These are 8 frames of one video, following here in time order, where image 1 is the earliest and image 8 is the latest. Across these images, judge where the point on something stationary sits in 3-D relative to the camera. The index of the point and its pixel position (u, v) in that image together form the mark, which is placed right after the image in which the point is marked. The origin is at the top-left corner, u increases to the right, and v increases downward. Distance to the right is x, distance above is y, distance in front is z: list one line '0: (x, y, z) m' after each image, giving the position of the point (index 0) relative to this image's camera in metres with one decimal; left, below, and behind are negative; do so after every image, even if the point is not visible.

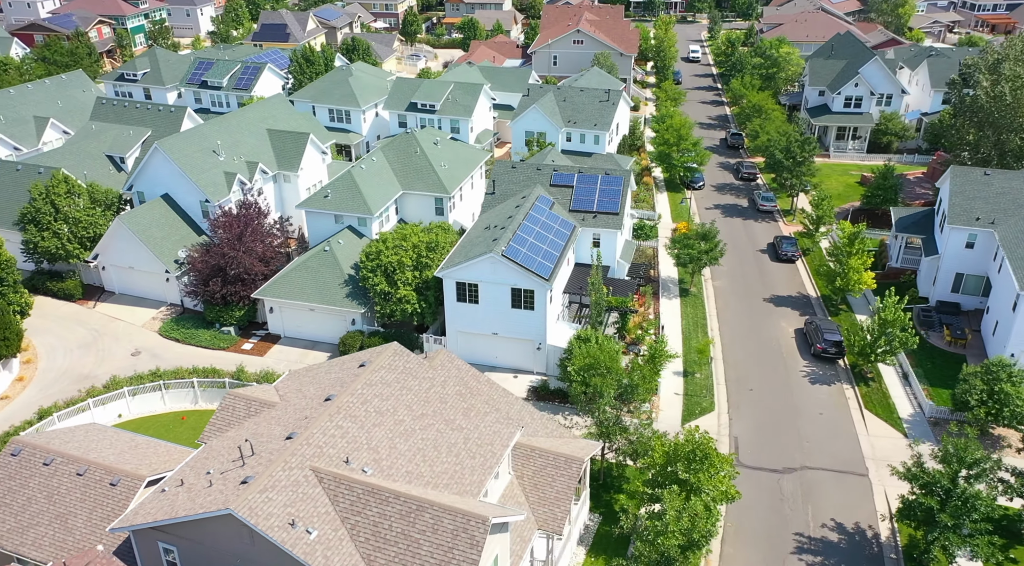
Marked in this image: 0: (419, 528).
0: (-2.3, -6.1, +19.3) m
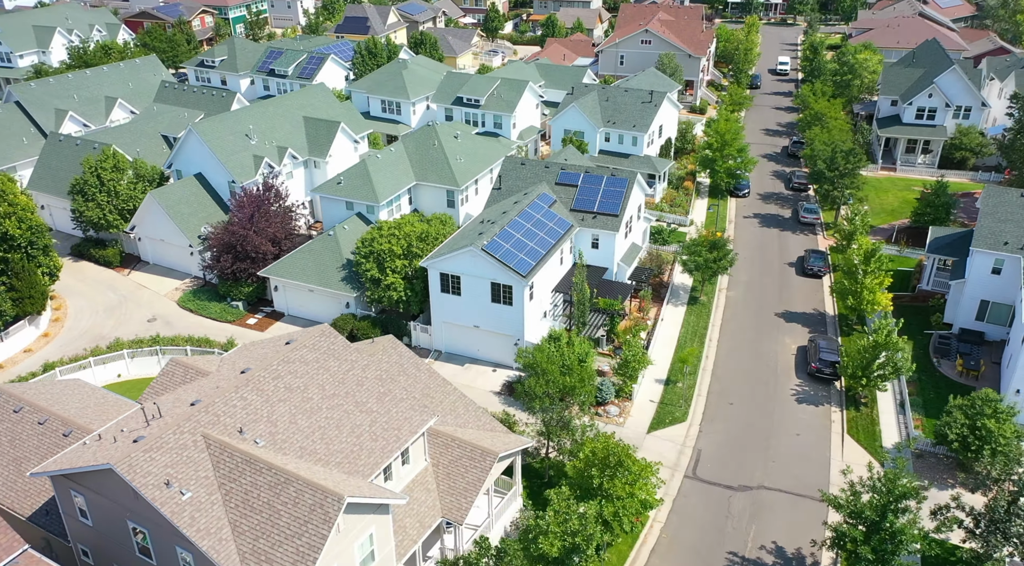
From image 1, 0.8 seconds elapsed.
0: (-6.0, -5.7, +20.1) m
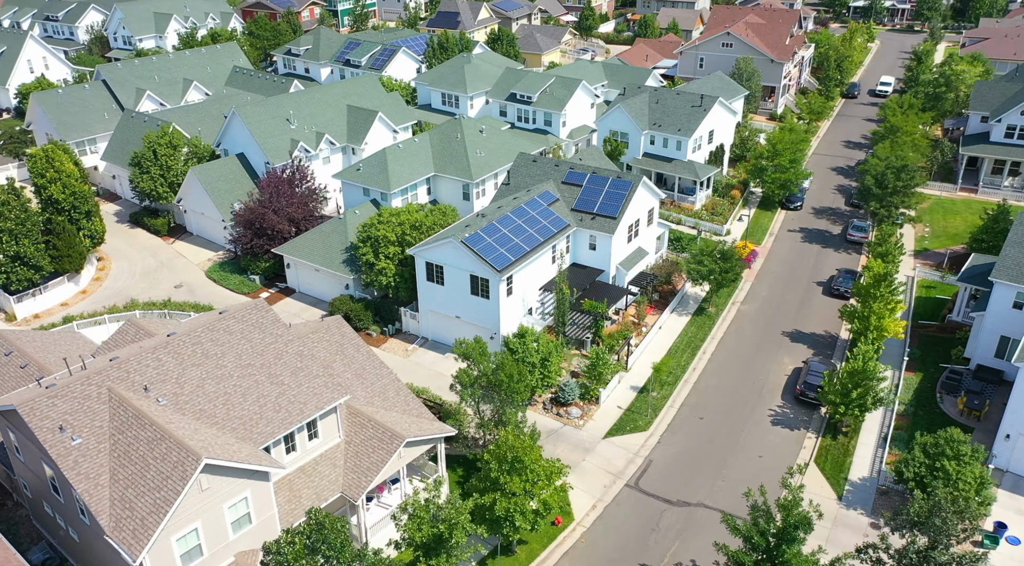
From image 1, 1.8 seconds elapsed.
0: (-10.0, -4.8, +21.6) m
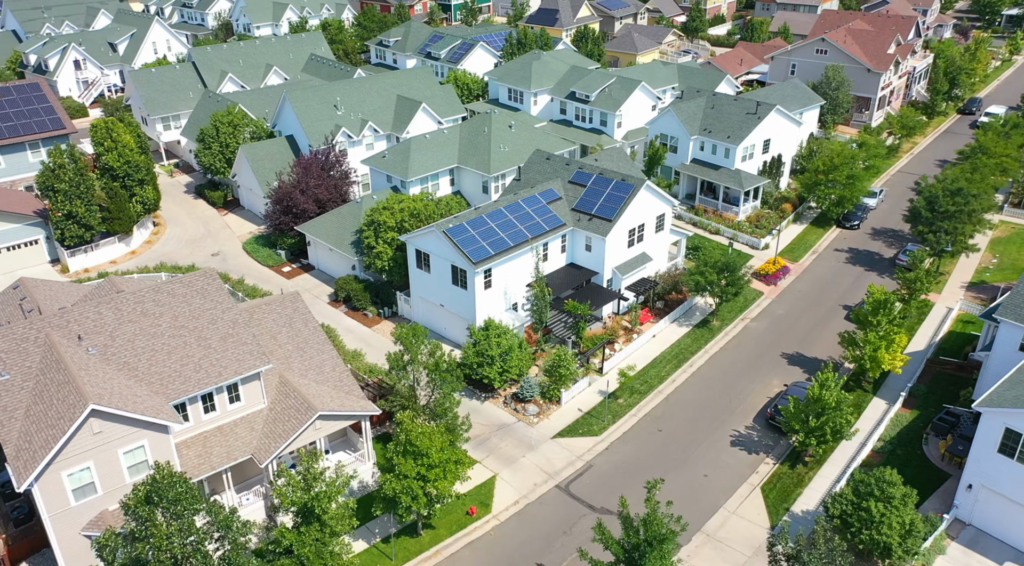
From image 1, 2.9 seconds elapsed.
0: (-14.0, -3.5, +24.0) m
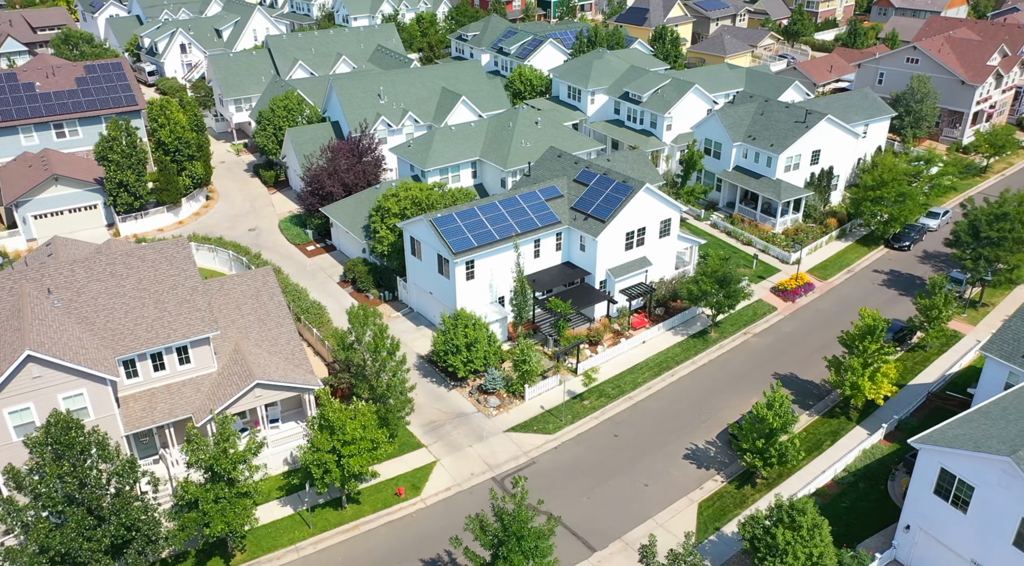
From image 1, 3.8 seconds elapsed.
0: (-17.2, -2.0, +26.6) m
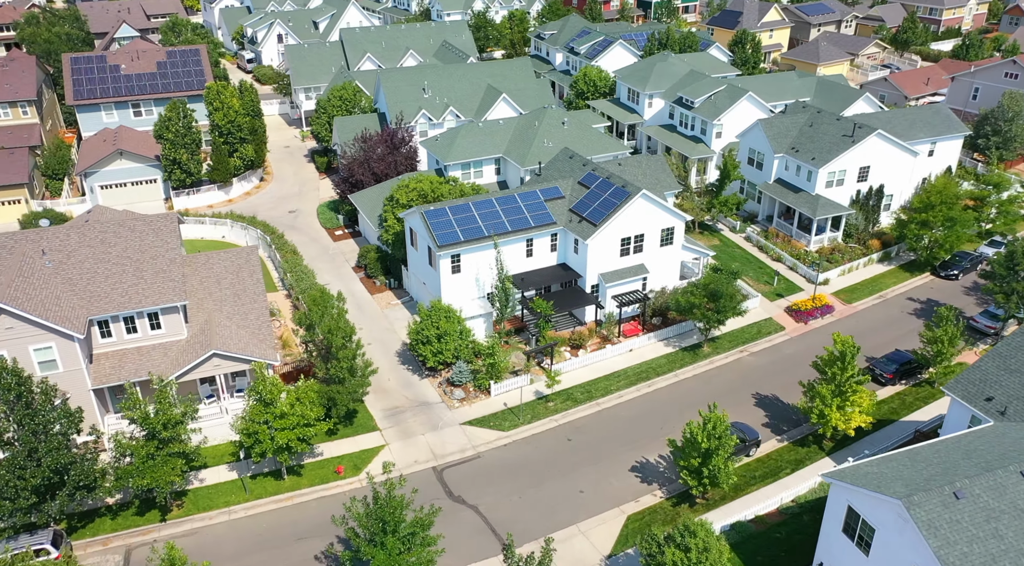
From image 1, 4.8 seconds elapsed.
0: (-19.9, -0.4, +29.7) m
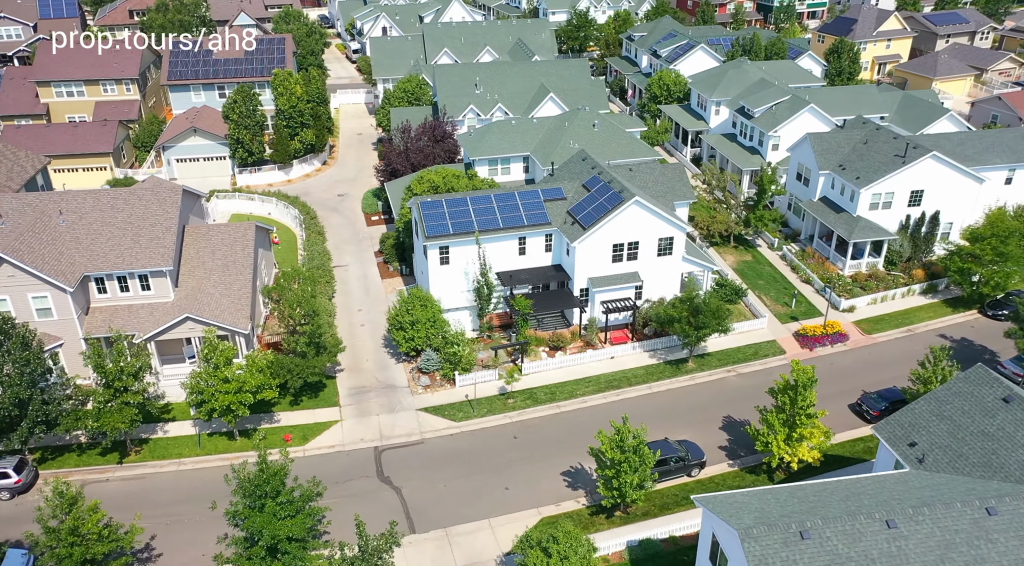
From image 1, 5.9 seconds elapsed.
0: (-22.1, +1.6, +33.7) m
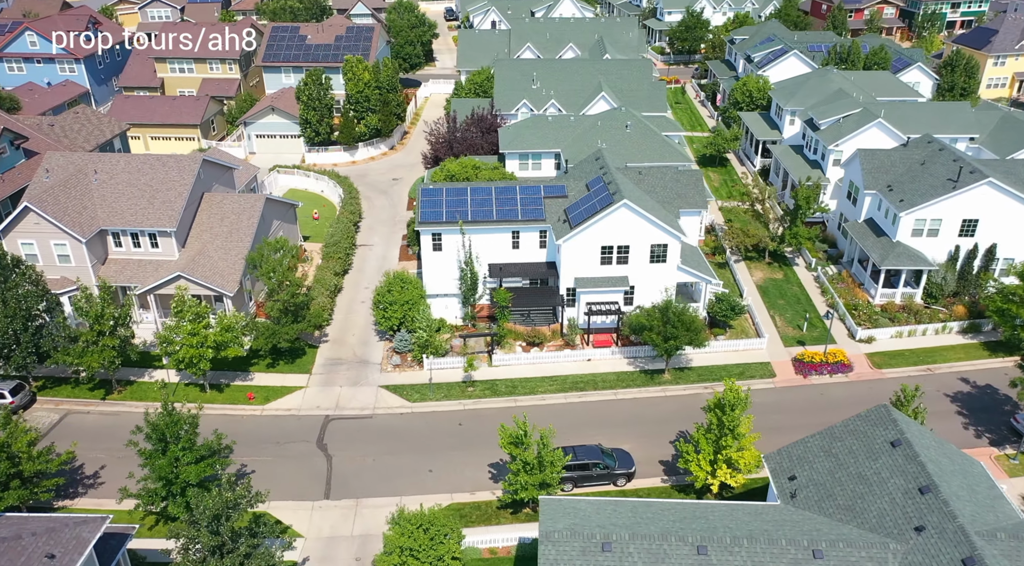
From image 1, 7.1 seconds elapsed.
0: (-23.5, +4.2, +38.4) m
